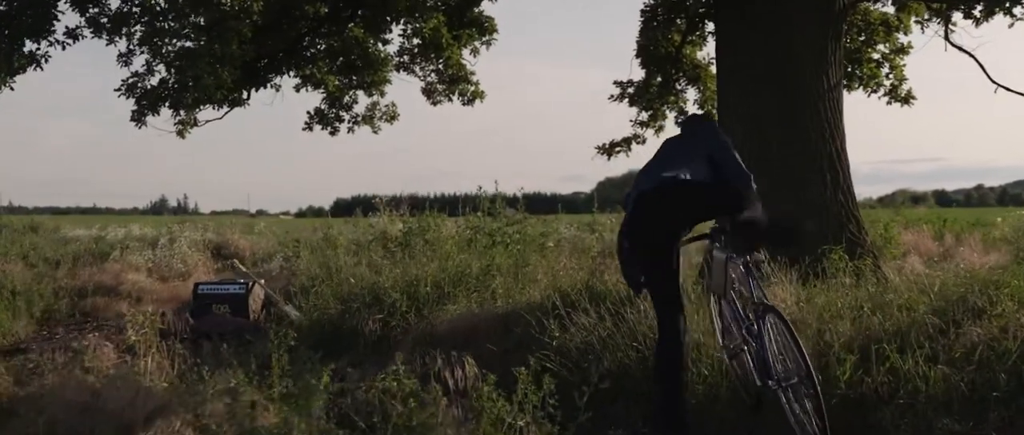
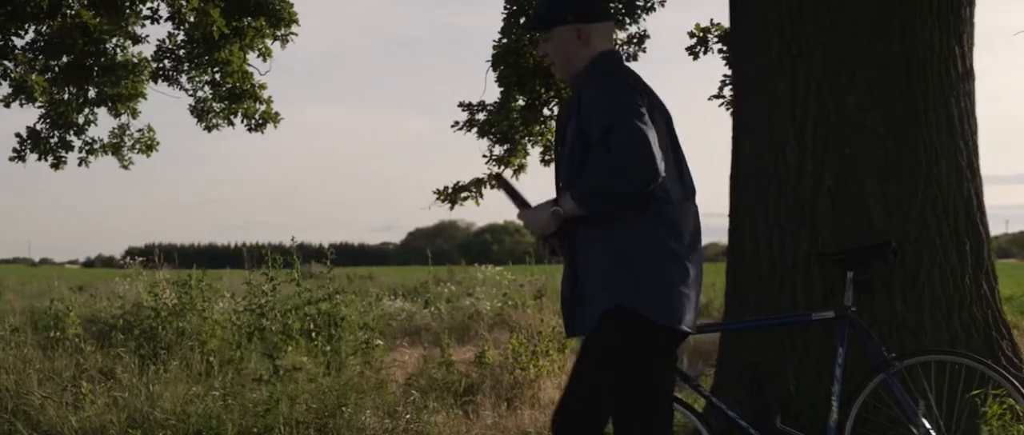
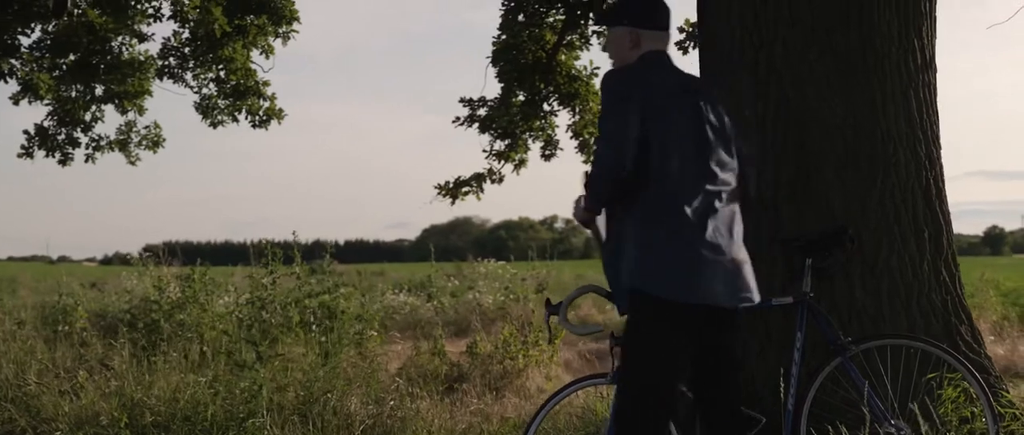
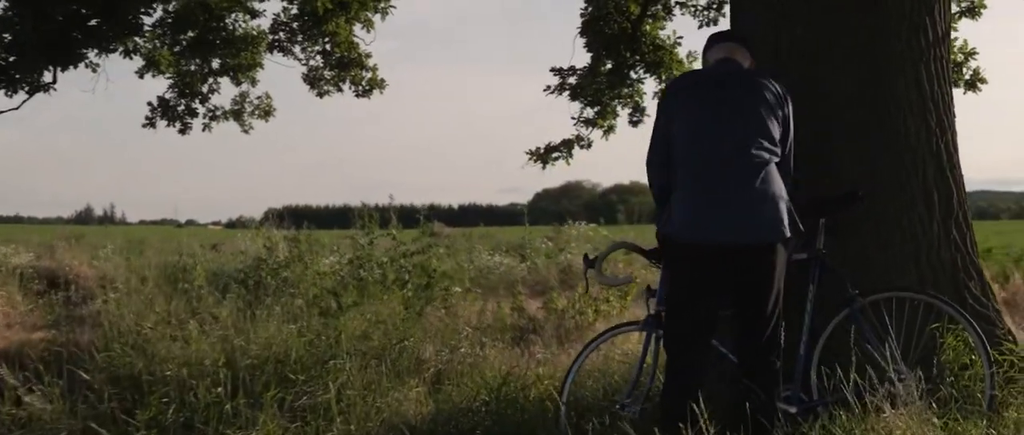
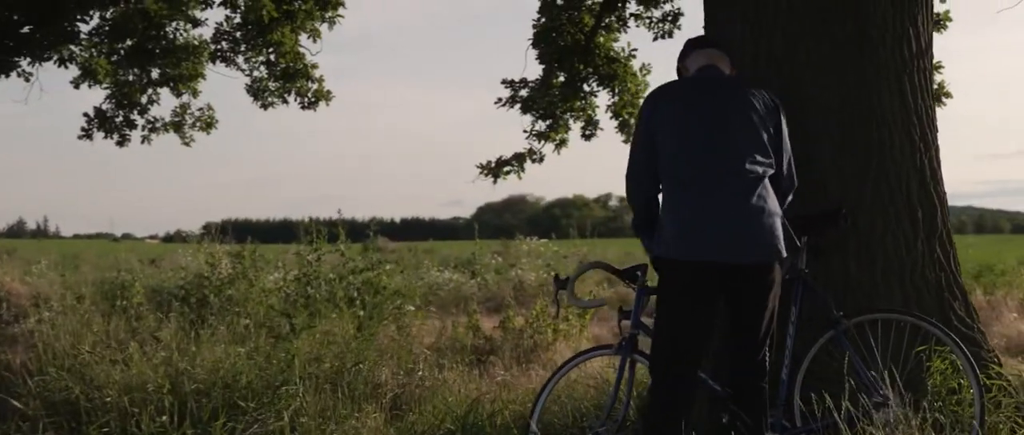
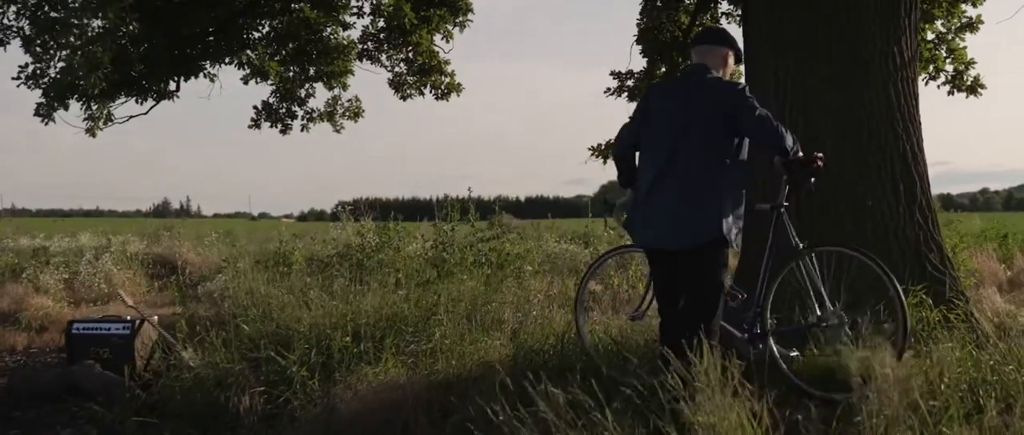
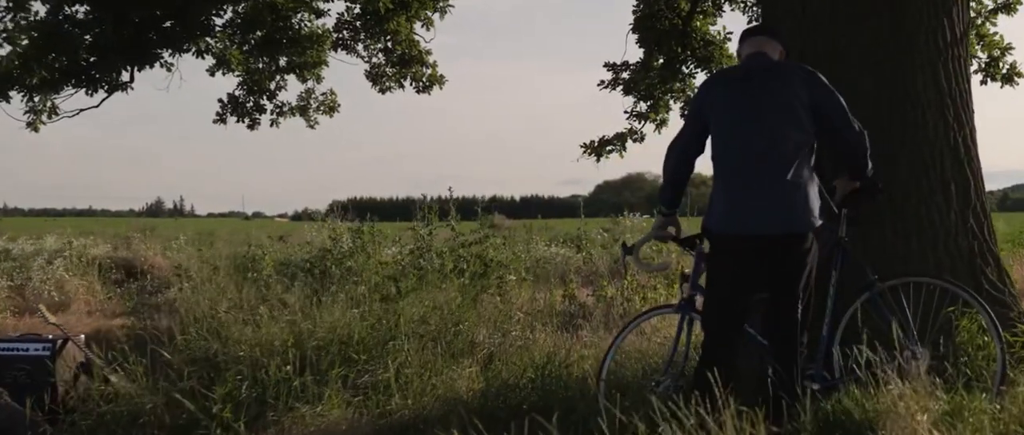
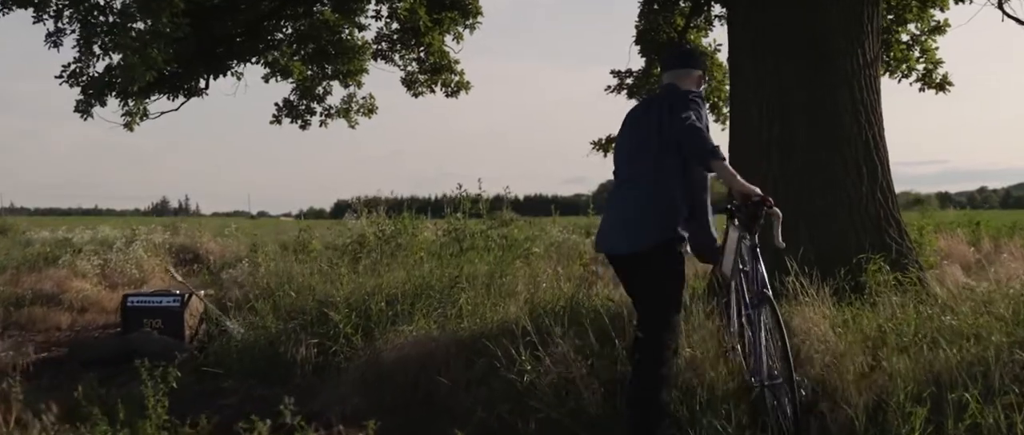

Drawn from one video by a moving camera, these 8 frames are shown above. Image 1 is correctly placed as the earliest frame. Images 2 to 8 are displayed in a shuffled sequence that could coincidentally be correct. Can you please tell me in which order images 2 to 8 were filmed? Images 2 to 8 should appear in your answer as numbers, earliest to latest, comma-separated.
8, 6, 7, 4, 5, 3, 2
